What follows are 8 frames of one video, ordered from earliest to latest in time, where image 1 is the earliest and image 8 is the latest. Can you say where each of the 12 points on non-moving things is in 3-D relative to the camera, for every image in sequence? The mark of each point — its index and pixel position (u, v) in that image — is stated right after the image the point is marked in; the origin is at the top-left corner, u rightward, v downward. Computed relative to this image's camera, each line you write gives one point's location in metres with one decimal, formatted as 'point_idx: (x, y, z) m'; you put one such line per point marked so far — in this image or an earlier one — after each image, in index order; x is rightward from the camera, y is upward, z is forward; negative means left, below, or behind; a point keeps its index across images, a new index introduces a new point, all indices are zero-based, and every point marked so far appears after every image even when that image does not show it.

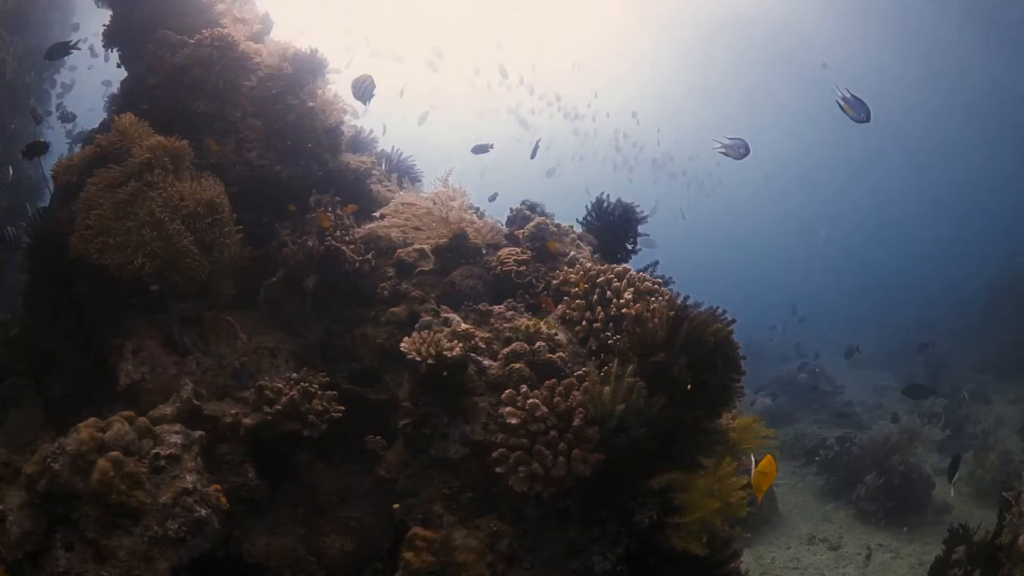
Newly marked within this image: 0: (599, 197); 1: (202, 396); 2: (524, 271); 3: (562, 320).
0: (+1.2, +1.3, +7.6) m
1: (-3.2, -1.1, +5.6) m
2: (+0.1, +0.2, +5.7) m
3: (+0.5, -0.3, +5.0) m
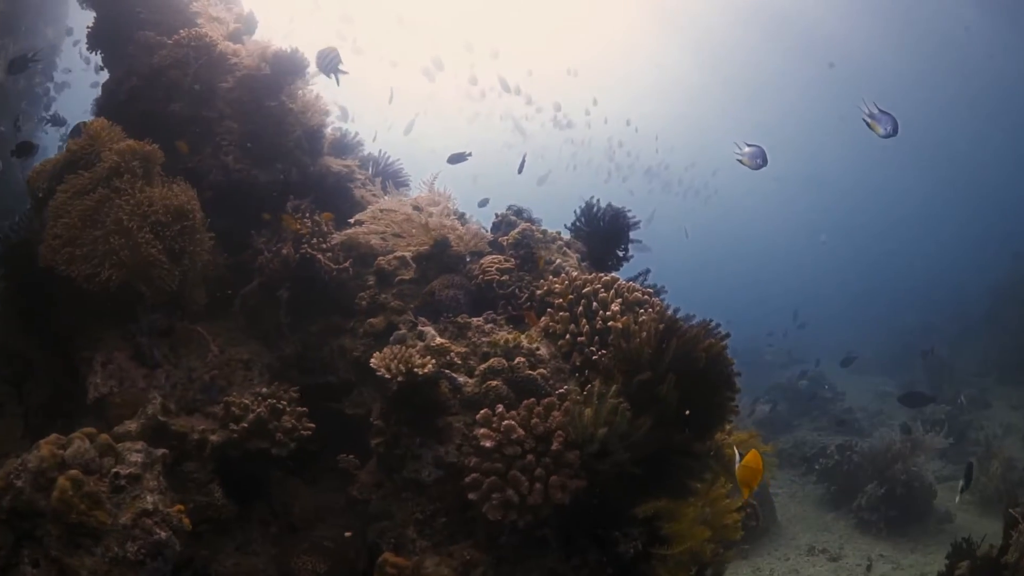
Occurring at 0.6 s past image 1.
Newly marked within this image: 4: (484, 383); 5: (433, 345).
0: (+1.0, +1.2, +7.3) m
1: (-3.3, -1.2, +5.3) m
2: (-0.1, +0.1, +5.5) m
3: (+0.3, -0.4, +4.7) m
4: (-0.2, -0.8, +4.2) m
5: (-0.7, -0.5, +4.4) m
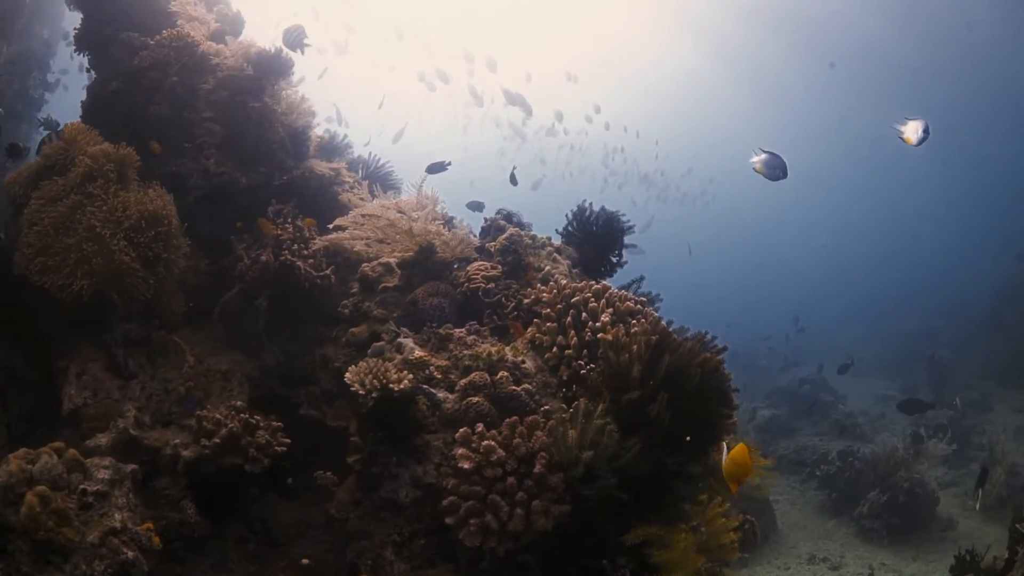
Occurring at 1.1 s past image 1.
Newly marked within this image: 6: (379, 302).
0: (+0.9, +1.1, +7.1) m
1: (-3.5, -1.3, +5.1) m
2: (-0.2, 0.0, +5.2) m
3: (+0.2, -0.5, +4.5) m
4: (-0.4, -0.8, +4.0) m
5: (-0.8, -0.6, +4.2) m
6: (-1.4, -0.1, +5.7) m
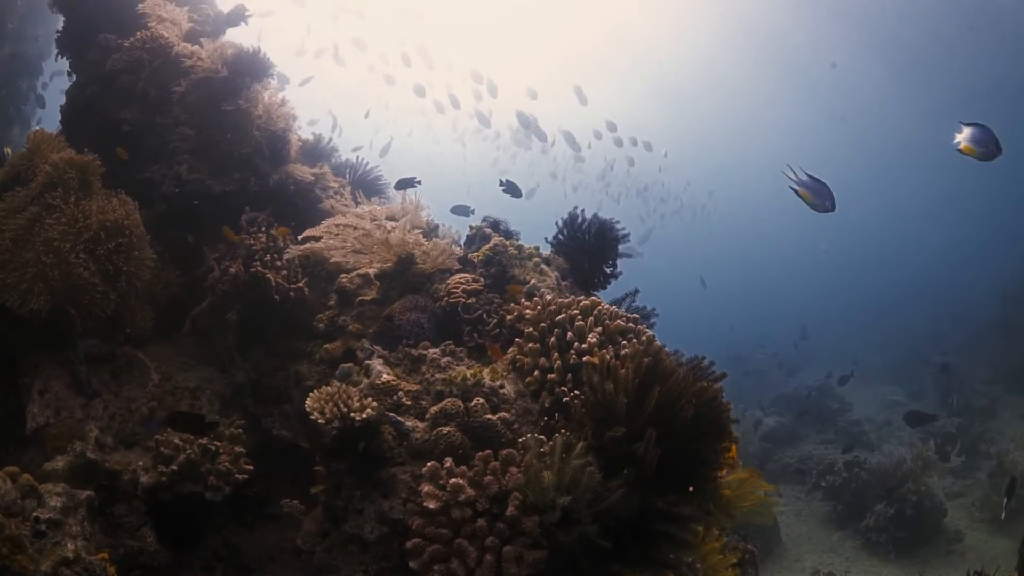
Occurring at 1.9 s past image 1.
0: (+0.8, +1.0, +6.8) m
1: (-3.6, -1.4, +4.8) m
2: (-0.4, -0.1, +4.9) m
3: (0.0, -0.6, +4.1) m
4: (-0.5, -1.0, +3.6) m
5: (-1.0, -0.7, +3.9) m
6: (-1.6, -0.3, +5.4) m
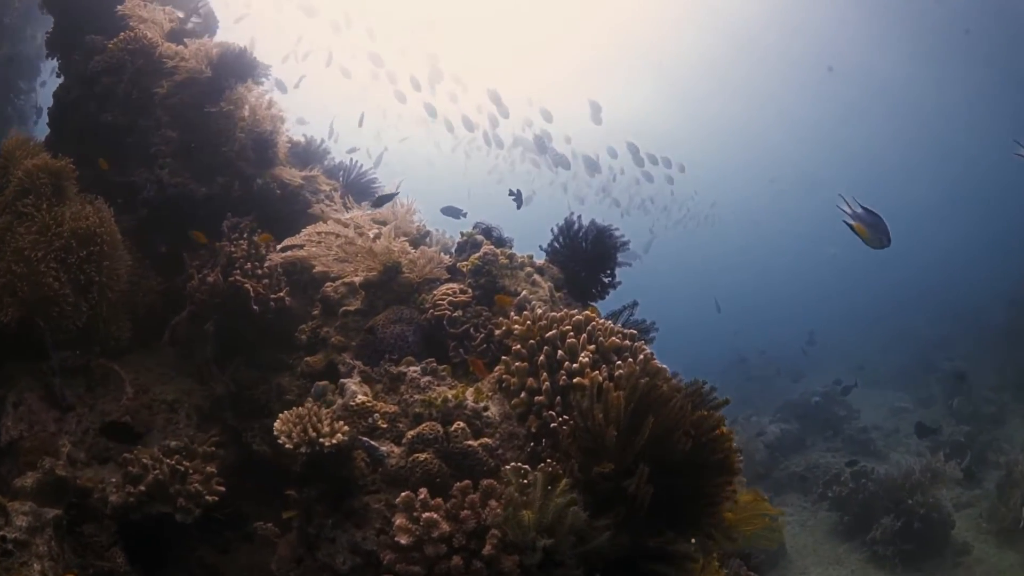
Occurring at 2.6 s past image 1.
0: (+0.7, +0.8, +6.5) m
1: (-3.7, -1.5, +4.5) m
2: (-0.4, -0.2, +4.6) m
3: (-0.1, -0.7, +3.9) m
4: (-0.6, -1.1, +3.4) m
5: (-1.1, -0.8, +3.6) m
6: (-1.7, -0.4, +5.1) m
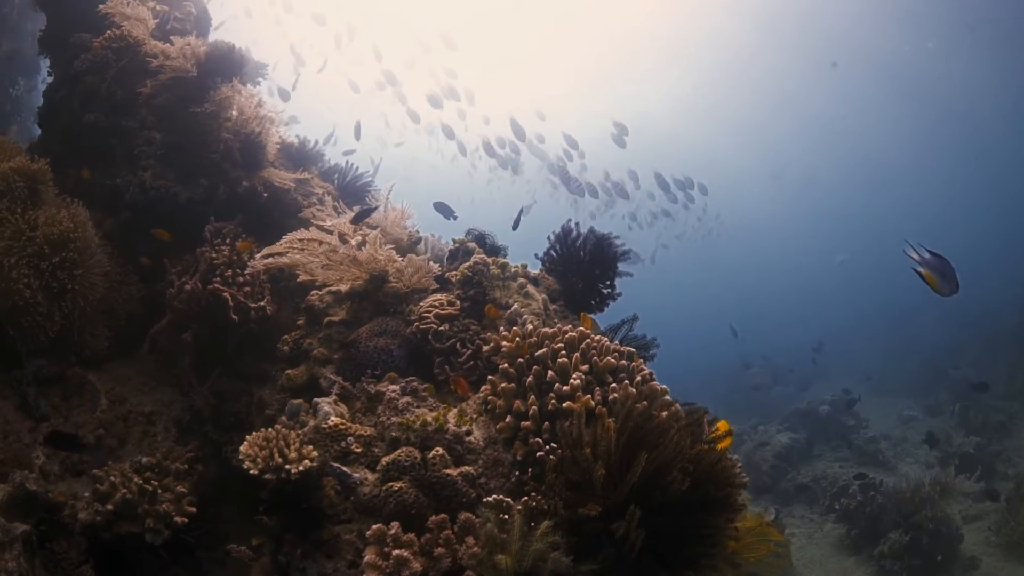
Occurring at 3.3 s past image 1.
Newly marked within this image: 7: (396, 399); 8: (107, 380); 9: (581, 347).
0: (+0.6, +0.7, +6.3) m
1: (-3.8, -1.6, +4.3) m
2: (-0.5, -0.3, +4.4) m
3: (-0.2, -0.8, +3.6) m
4: (-0.7, -1.1, +3.1) m
5: (-1.2, -0.9, +3.4) m
6: (-1.8, -0.5, +4.9) m
7: (-0.8, -0.8, +3.7) m
8: (-4.0, -0.9, +5.2) m
9: (+0.5, -0.4, +3.8) m
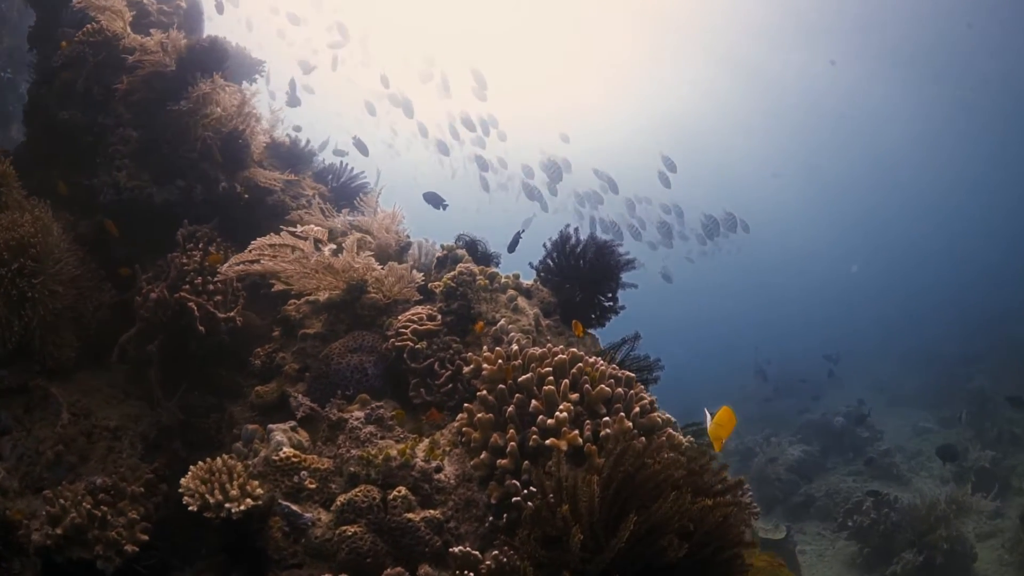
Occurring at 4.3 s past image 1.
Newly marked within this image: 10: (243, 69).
0: (+0.6, +0.6, +5.9) m
1: (-4.0, -1.6, +4.0) m
2: (-0.6, -0.4, +4.0) m
3: (-0.3, -0.9, +3.2) m
4: (-0.9, -1.2, +2.7) m
5: (-1.3, -1.0, +3.0) m
6: (-1.9, -0.6, +4.6) m
7: (-0.9, -0.8, +3.3) m
8: (-4.1, -0.9, +4.9) m
9: (+0.4, -0.5, +3.4) m
10: (-3.7, +3.0, +7.4) m
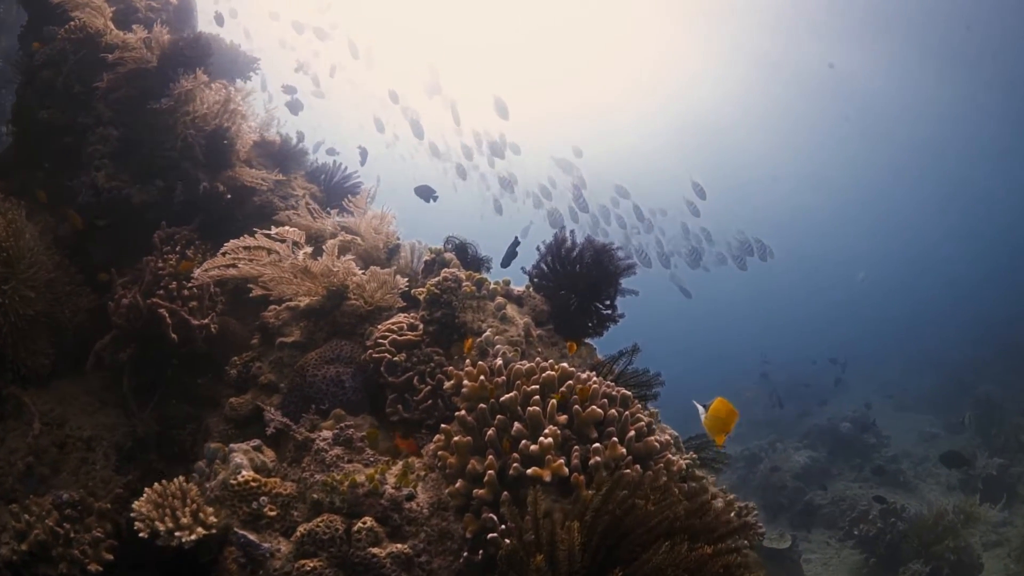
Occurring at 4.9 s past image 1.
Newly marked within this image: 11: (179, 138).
0: (+0.5, +0.5, +5.6) m
1: (-4.1, -1.6, +3.8) m
2: (-0.7, -0.5, +3.8) m
3: (-0.4, -1.0, +3.0) m
4: (-1.0, -1.3, +2.5) m
5: (-1.4, -1.0, +2.8) m
6: (-2.0, -0.6, +4.3) m
7: (-1.0, -0.9, +3.1) m
8: (-4.2, -1.0, +4.7) m
9: (+0.3, -0.6, +3.2) m
10: (-3.7, +3.0, +7.2) m
11: (-3.5, +1.5, +5.7) m
